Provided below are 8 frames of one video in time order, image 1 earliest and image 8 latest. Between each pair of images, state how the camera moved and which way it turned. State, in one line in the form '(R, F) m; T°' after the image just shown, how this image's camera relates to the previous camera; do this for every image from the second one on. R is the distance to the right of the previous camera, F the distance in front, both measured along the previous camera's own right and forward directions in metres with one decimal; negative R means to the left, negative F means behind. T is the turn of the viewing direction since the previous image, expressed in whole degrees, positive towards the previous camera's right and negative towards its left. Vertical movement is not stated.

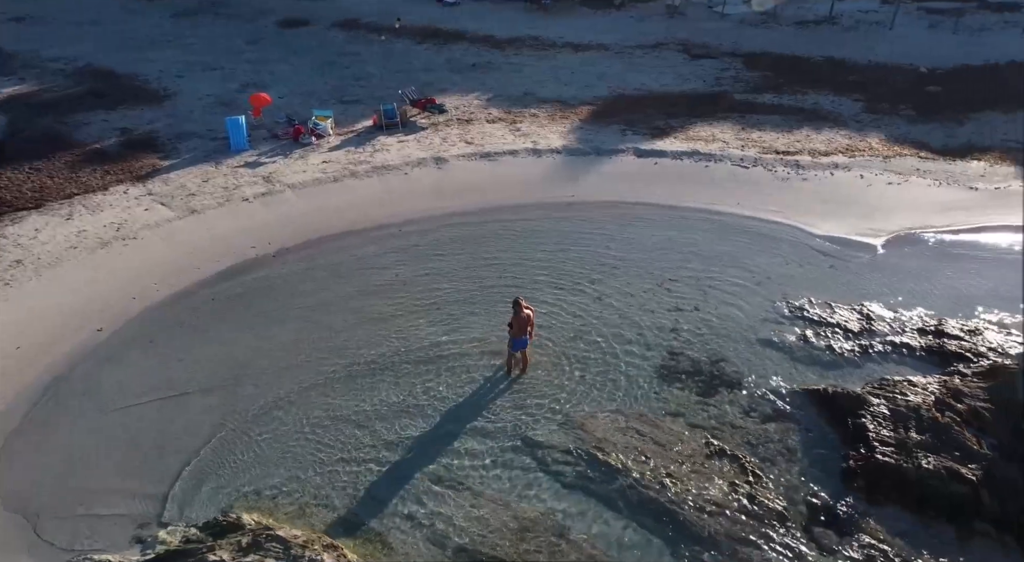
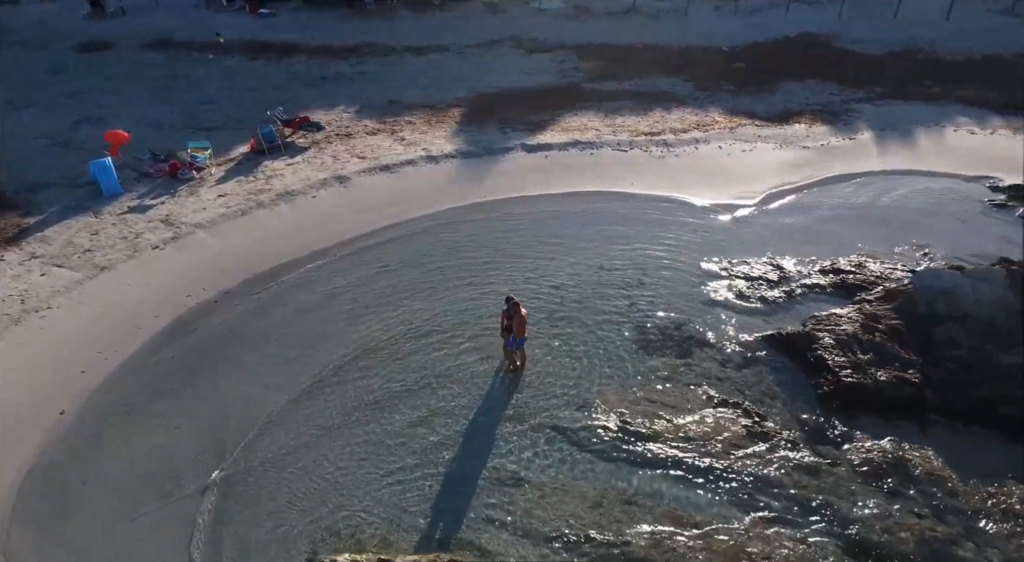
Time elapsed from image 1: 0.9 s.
(-2.9, +0.2) m; +15°
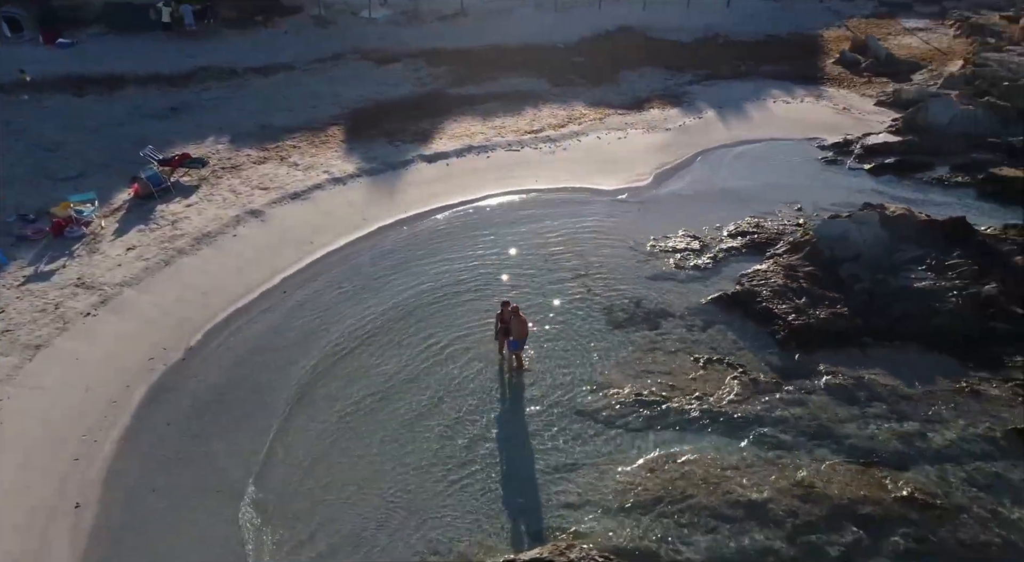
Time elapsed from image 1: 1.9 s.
(-3.0, 0.0) m; +15°
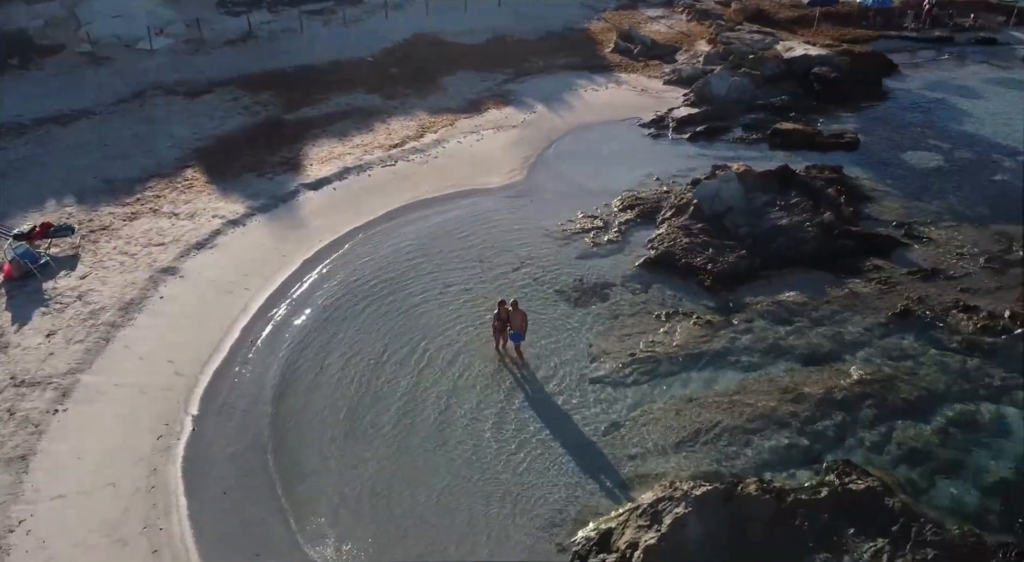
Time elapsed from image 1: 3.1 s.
(-4.0, -0.3) m; +18°
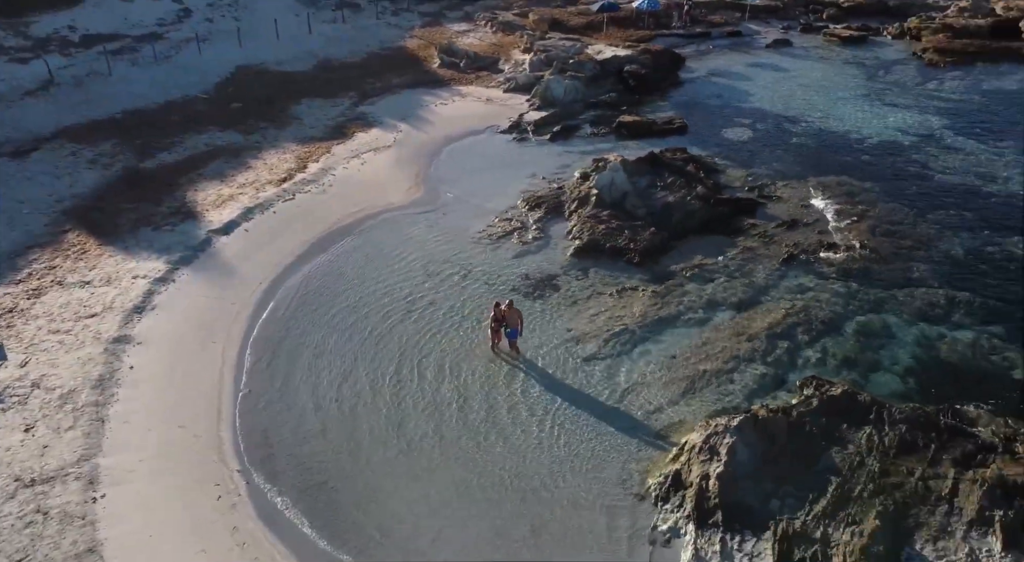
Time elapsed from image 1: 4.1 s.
(-3.8, -0.6) m; +16°
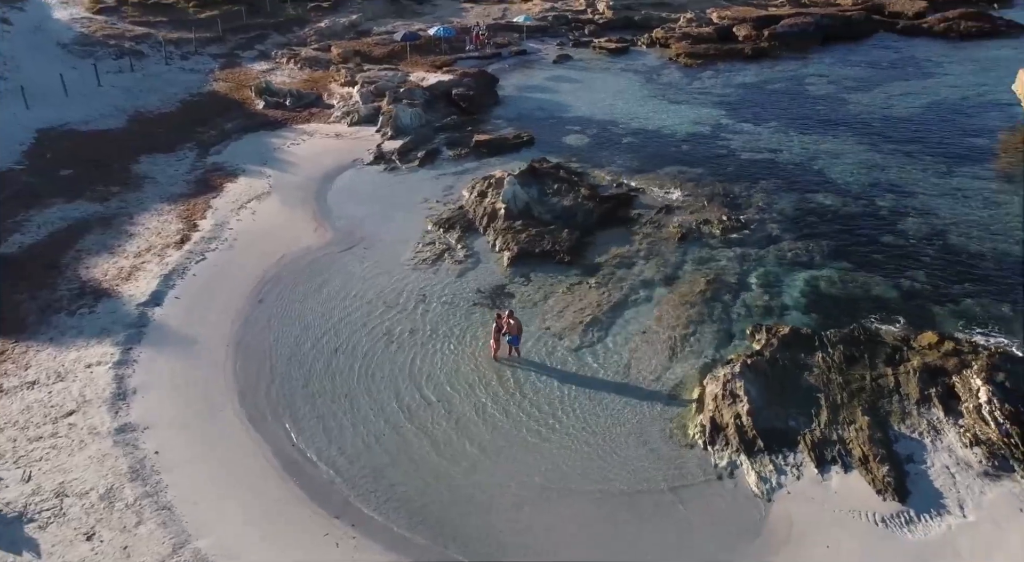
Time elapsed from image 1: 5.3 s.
(-4.7, -0.7) m; +17°
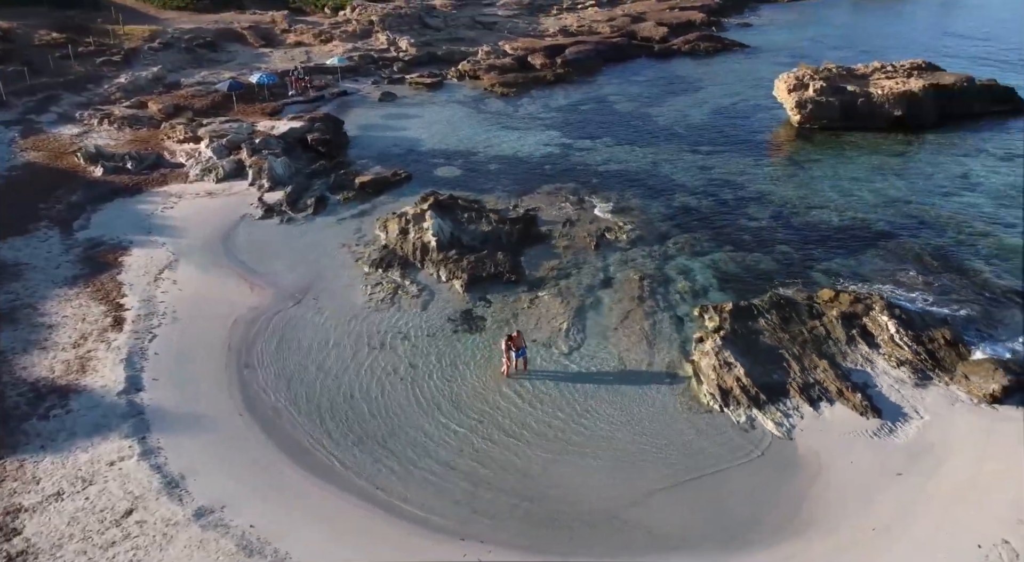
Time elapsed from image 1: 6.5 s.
(-5.0, -0.7) m; +16°
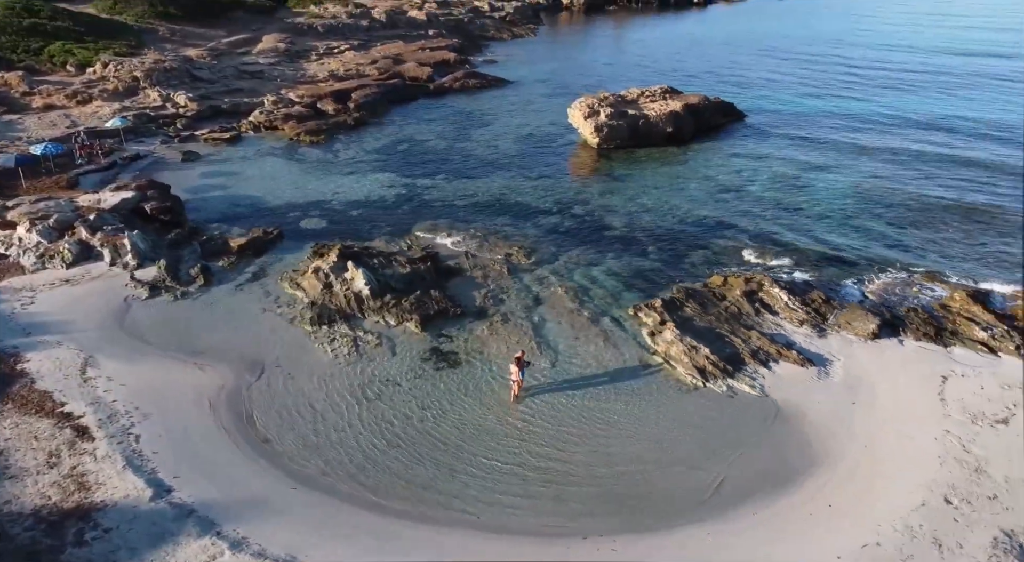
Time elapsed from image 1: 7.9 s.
(-5.9, -0.7) m; +17°
